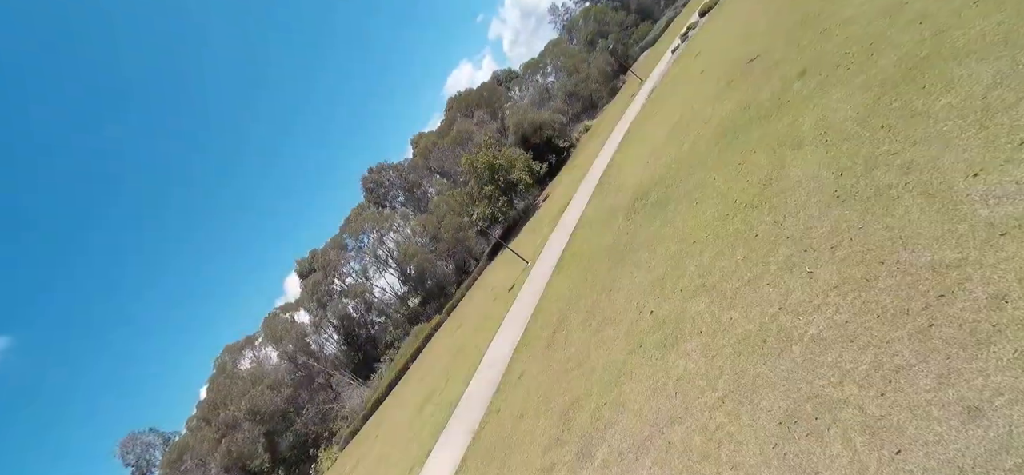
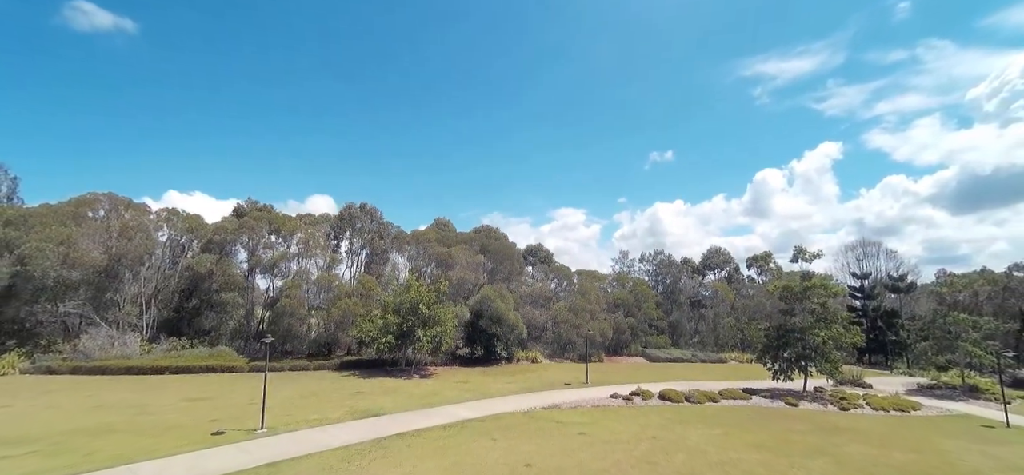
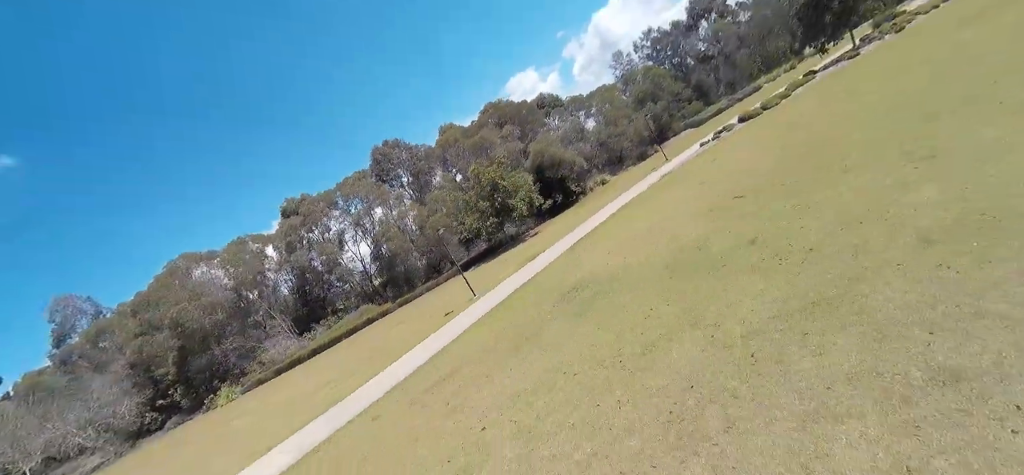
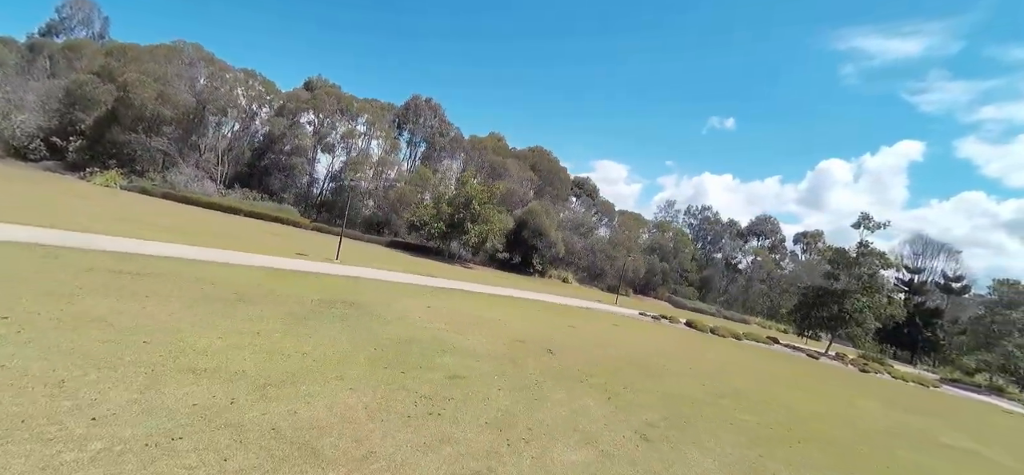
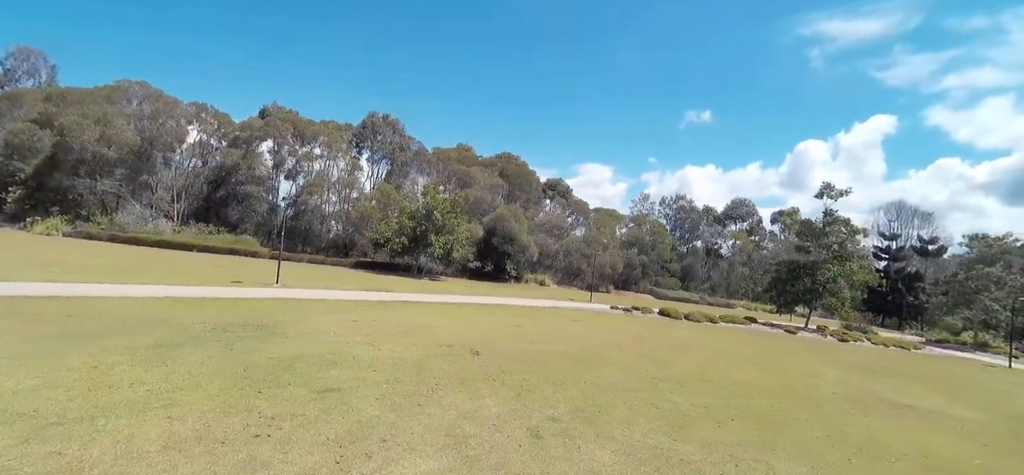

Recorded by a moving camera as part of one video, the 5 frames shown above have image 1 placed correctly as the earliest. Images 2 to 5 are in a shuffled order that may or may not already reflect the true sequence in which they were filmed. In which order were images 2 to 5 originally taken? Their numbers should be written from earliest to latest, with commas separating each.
3, 4, 5, 2
